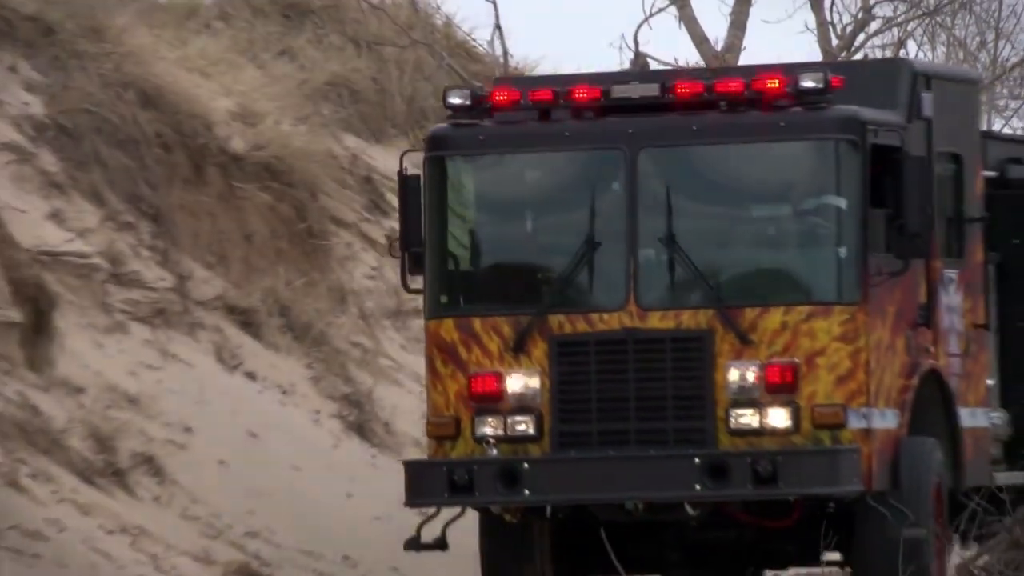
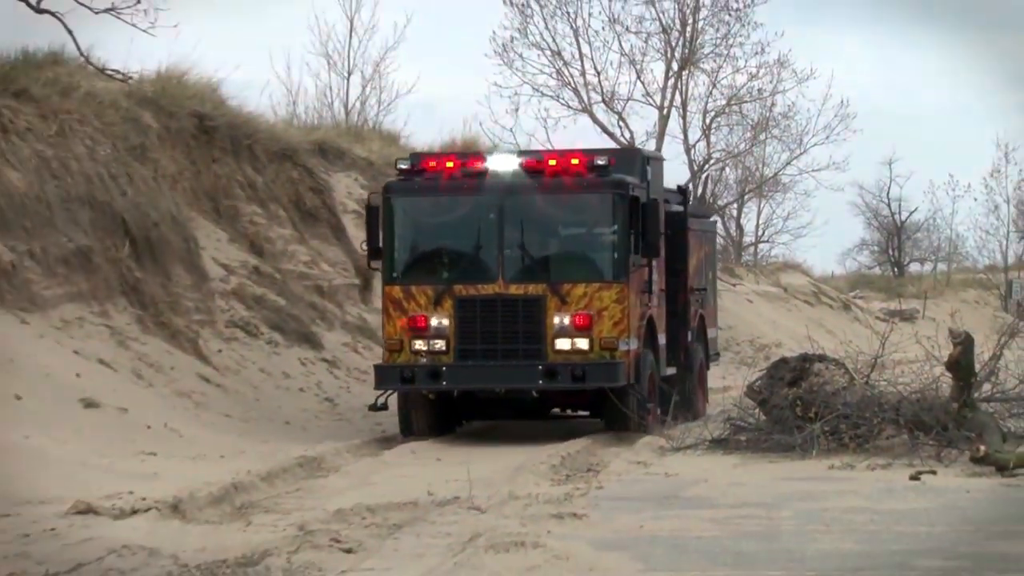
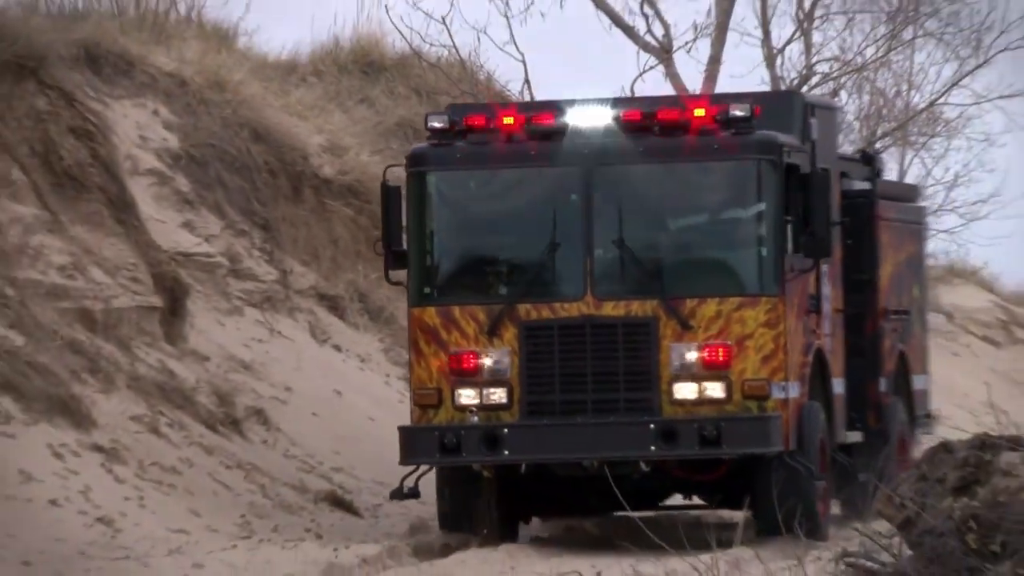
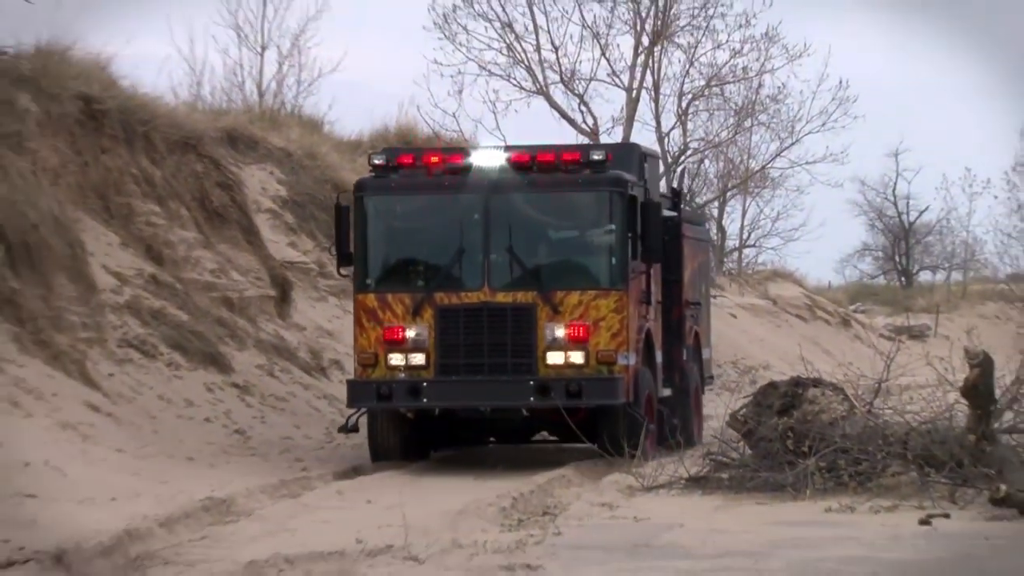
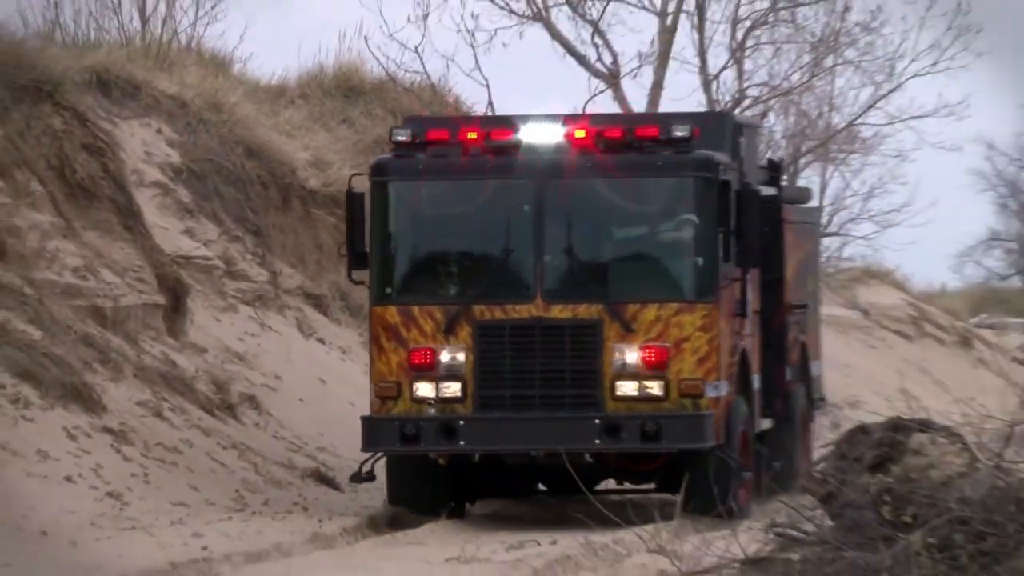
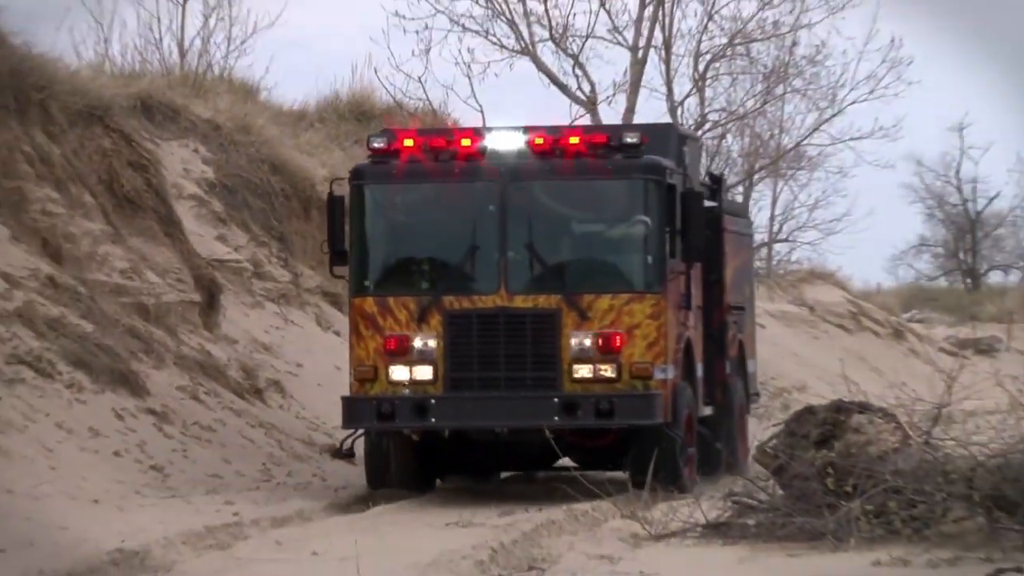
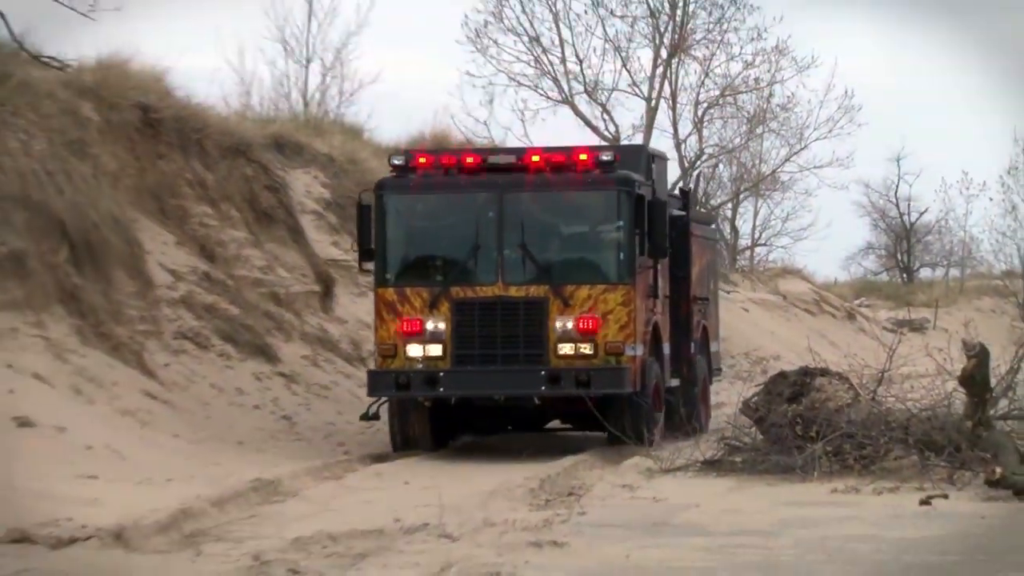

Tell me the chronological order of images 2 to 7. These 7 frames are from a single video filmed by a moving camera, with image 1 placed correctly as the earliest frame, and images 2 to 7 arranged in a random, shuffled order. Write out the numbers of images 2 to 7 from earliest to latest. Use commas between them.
3, 5, 6, 4, 7, 2
